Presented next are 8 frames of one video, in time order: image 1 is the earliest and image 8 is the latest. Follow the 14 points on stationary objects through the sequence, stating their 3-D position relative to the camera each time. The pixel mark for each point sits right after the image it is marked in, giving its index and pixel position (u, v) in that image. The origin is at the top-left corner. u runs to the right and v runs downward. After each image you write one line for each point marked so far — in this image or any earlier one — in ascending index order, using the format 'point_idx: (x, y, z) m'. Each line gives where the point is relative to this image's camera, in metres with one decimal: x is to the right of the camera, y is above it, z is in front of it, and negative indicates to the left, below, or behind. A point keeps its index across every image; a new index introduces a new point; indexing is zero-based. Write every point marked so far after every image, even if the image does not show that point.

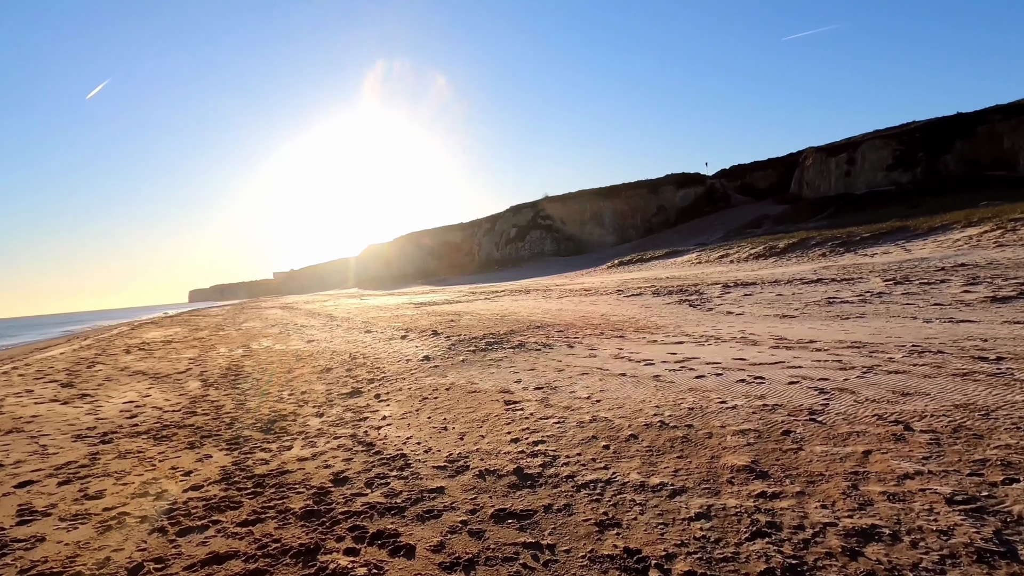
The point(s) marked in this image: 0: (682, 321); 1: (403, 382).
0: (+2.9, -0.6, +11.3) m
1: (-1.3, -1.1, +8.0) m
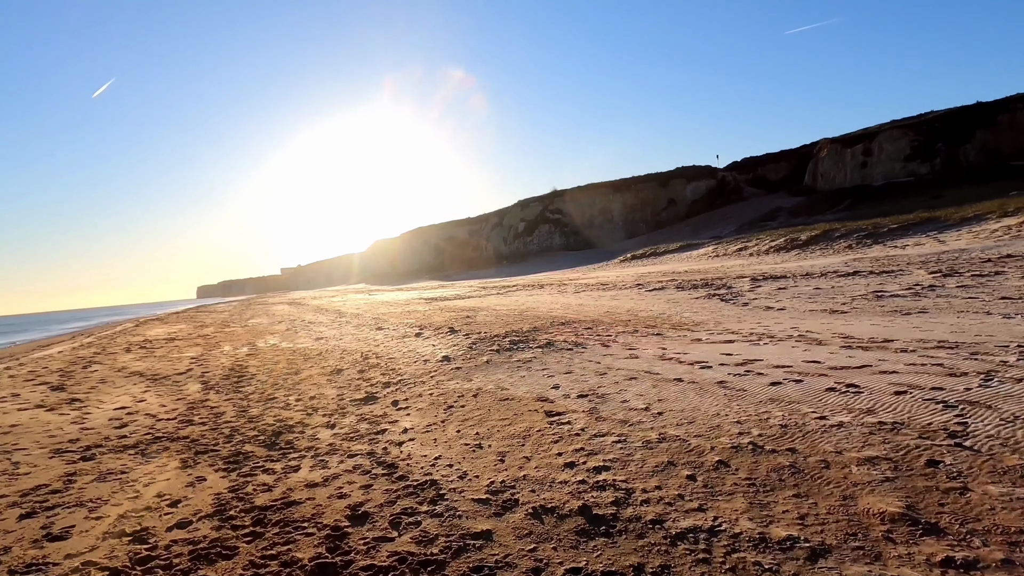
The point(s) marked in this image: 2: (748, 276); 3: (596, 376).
0: (+3.3, -0.5, +10.4) m
1: (-1.0, -1.1, +7.1) m
2: (+6.9, +0.4, +19.3) m
3: (+0.8, -0.8, +6.3) m
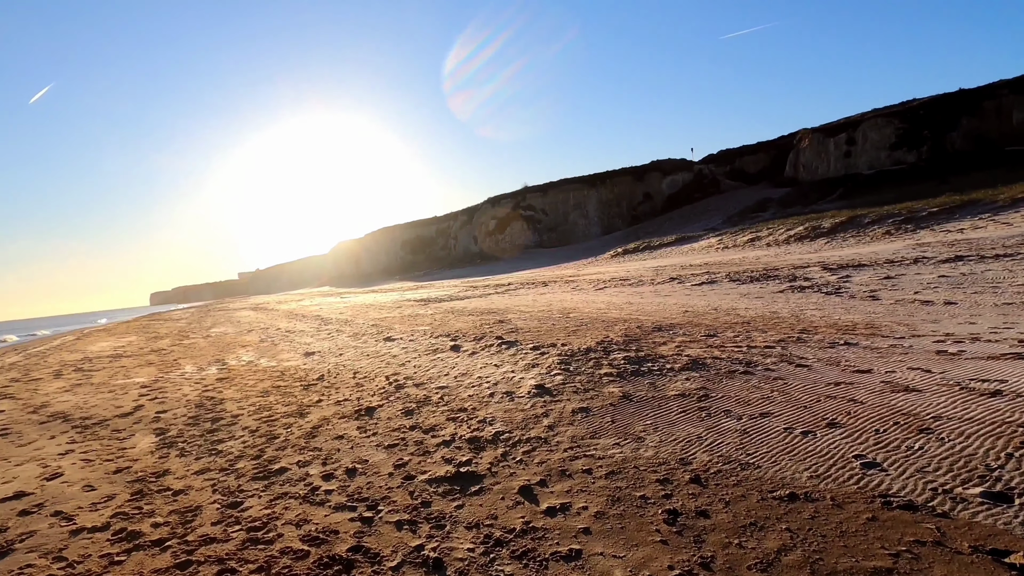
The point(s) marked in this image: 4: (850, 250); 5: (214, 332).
0: (+4.3, -0.3, +7.6) m
1: (+0.3, -1.0, +4.1) m
2: (+7.4, +0.6, +16.7) m
3: (+2.1, -0.8, +3.3) m
4: (+9.9, +1.1, +19.4) m
5: (-8.6, -1.3, +19.0) m
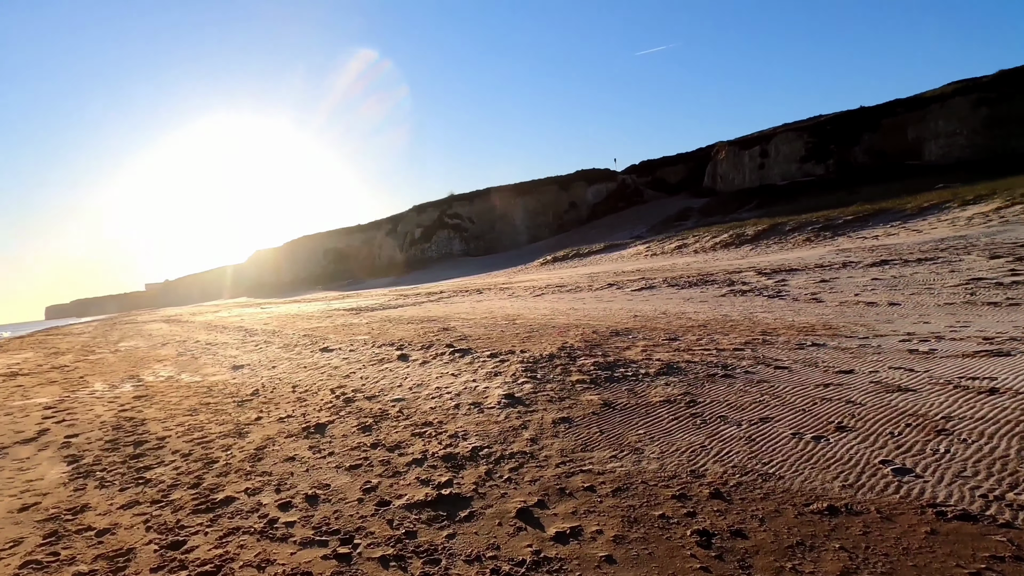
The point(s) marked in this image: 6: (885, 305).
0: (+3.8, -0.4, +7.7) m
1: (+0.2, -1.0, +3.7) m
2: (+5.8, +0.4, +17.1) m
3: (+2.1, -0.7, +3.2) m
4: (+8.0, +1.0, +20.1) m
5: (-10.3, -1.5, +17.5) m
6: (+4.8, -0.2, +8.5) m
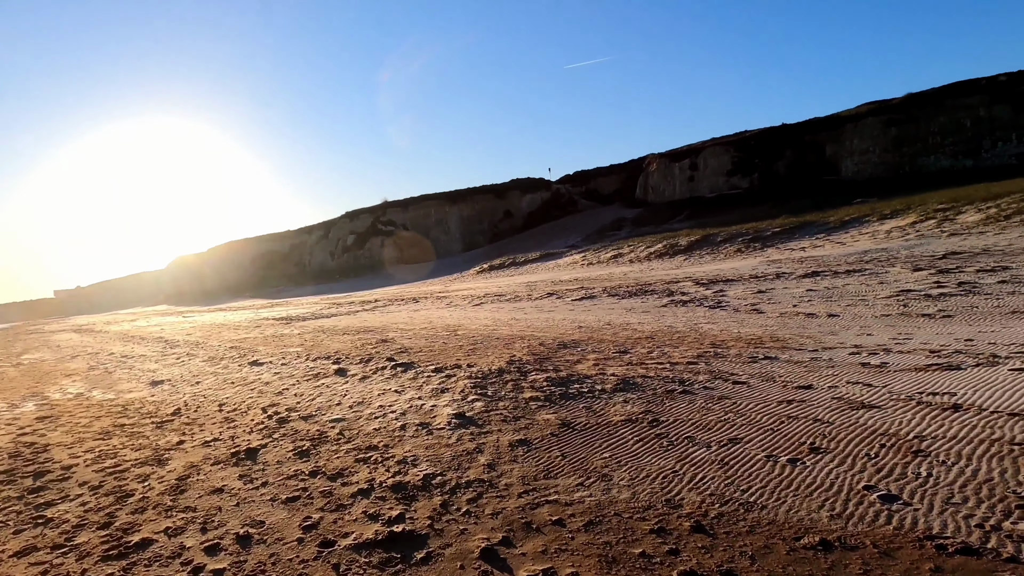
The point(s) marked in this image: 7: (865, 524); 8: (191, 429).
0: (+3.2, -0.5, +7.7) m
1: (0.0, -1.1, +3.4) m
2: (+4.2, +0.2, +17.3) m
3: (+1.9, -0.8, +3.1) m
4: (+6.1, +0.7, +20.5) m
5: (-11.8, -1.7, +16.1) m
6: (+4.1, -0.4, +8.6) m
7: (+1.4, -0.9, +2.6) m
8: (-3.1, -1.4, +6.4) m
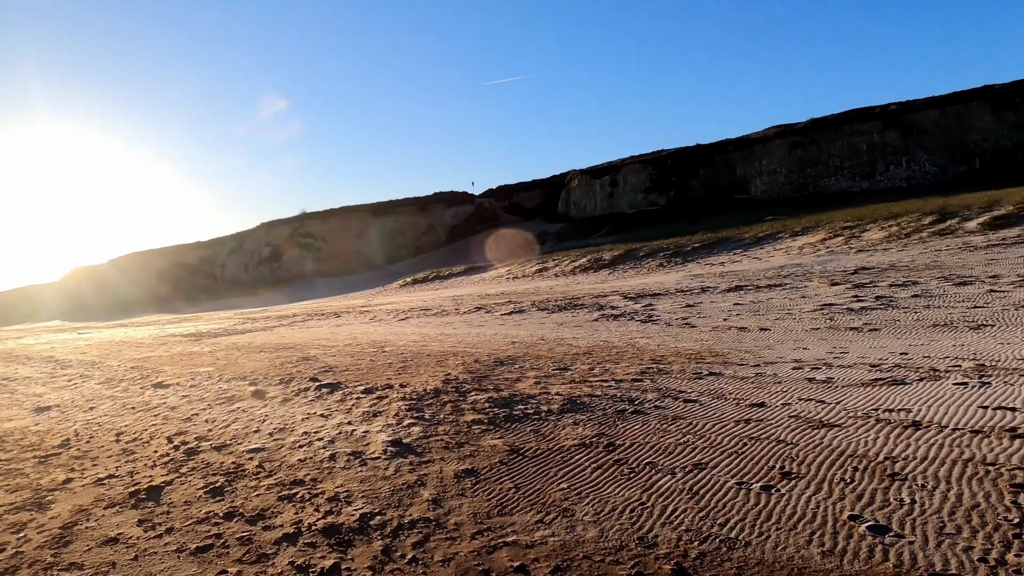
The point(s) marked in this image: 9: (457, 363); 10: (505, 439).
0: (+2.4, -0.7, +7.7) m
1: (-0.2, -1.2, +3.0) m
2: (+2.4, -0.2, +17.3) m
3: (+1.7, -0.9, +2.9) m
4: (+3.9, +0.3, +20.8) m
5: (-13.4, -2.1, +14.2) m
6: (+3.2, -0.5, +8.7) m
7: (+1.2, -1.0, +2.4) m
8: (-3.7, -1.5, +5.6) m
9: (-0.7, -0.9, +7.9) m
10: (0.0, -1.0, +4.4) m
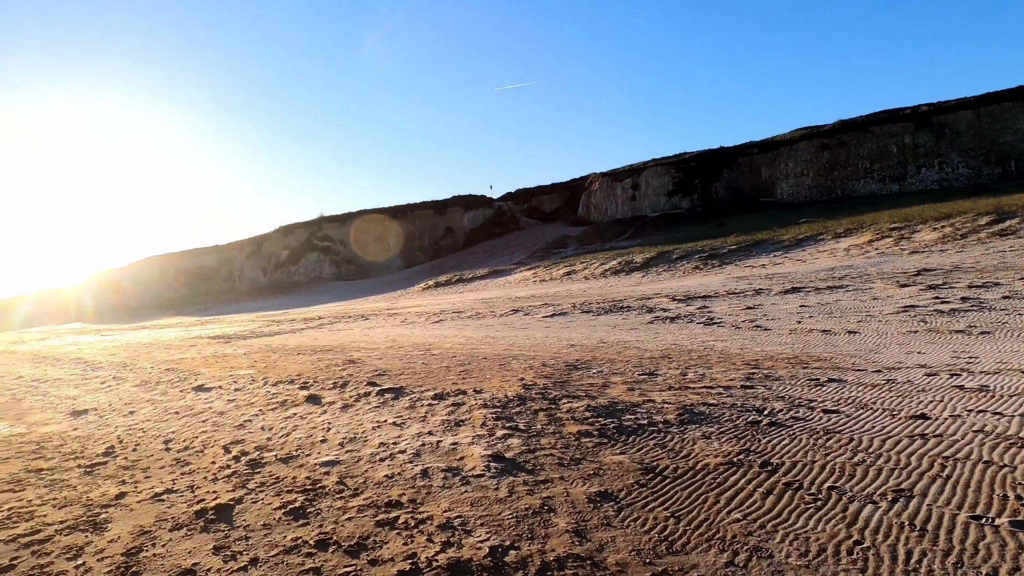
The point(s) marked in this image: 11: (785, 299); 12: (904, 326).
0: (+3.2, -0.6, +7.0) m
1: (+0.4, -1.1, +2.4) m
2: (+3.4, -0.2, +16.7) m
3: (+2.4, -0.8, +2.3) m
4: (+4.9, +0.2, +20.1) m
5: (-12.5, -2.0, +13.9) m
6: (+4.0, -0.5, +8.0) m
7: (+1.9, -0.9, +1.7) m
8: (-2.9, -1.4, +5.1) m
9: (+0.1, -0.9, +7.3) m
10: (+0.7, -1.0, +3.8) m
11: (+5.1, -0.2, +12.3) m
12: (+4.7, -0.5, +8.1) m
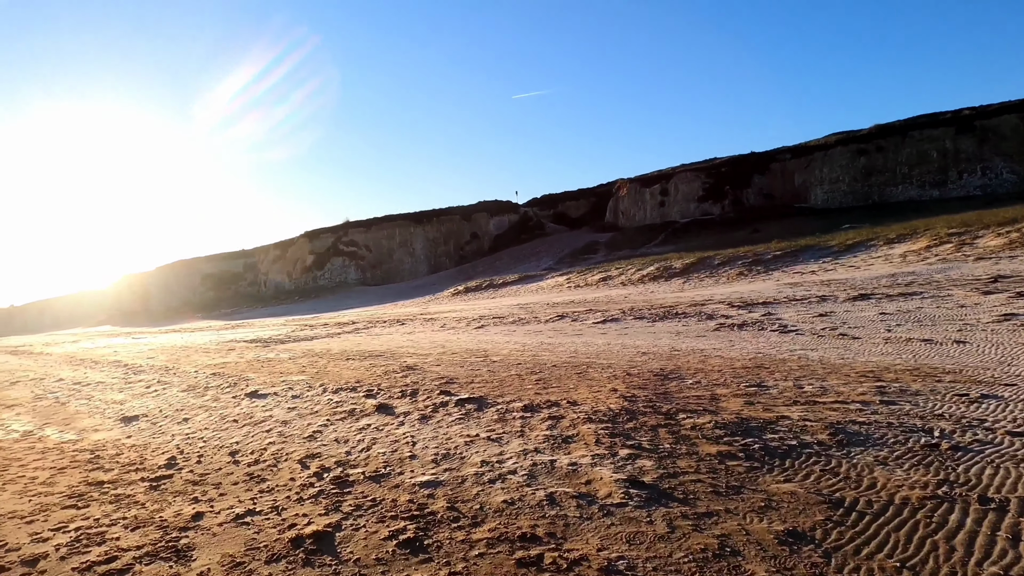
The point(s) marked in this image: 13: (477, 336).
0: (+4.0, -0.7, +6.4) m
1: (+1.1, -1.1, +1.9) m
2: (+4.5, -0.4, +16.0) m
3: (+3.1, -0.8, +1.6) m
4: (+6.2, 0.0, +19.4) m
5: (-11.5, -2.0, +13.7) m
6: (+4.9, -0.6, +7.4) m
7: (+2.6, -0.9, +1.1) m
8: (-2.2, -1.4, +4.6) m
9: (+1.0, -0.9, +6.8) m
10: (+1.4, -1.0, +3.2) m
11: (+6.1, -0.3, +11.7) m
12: (+5.6, -0.5, +7.4) m
13: (-0.8, -1.0, +14.5) m
